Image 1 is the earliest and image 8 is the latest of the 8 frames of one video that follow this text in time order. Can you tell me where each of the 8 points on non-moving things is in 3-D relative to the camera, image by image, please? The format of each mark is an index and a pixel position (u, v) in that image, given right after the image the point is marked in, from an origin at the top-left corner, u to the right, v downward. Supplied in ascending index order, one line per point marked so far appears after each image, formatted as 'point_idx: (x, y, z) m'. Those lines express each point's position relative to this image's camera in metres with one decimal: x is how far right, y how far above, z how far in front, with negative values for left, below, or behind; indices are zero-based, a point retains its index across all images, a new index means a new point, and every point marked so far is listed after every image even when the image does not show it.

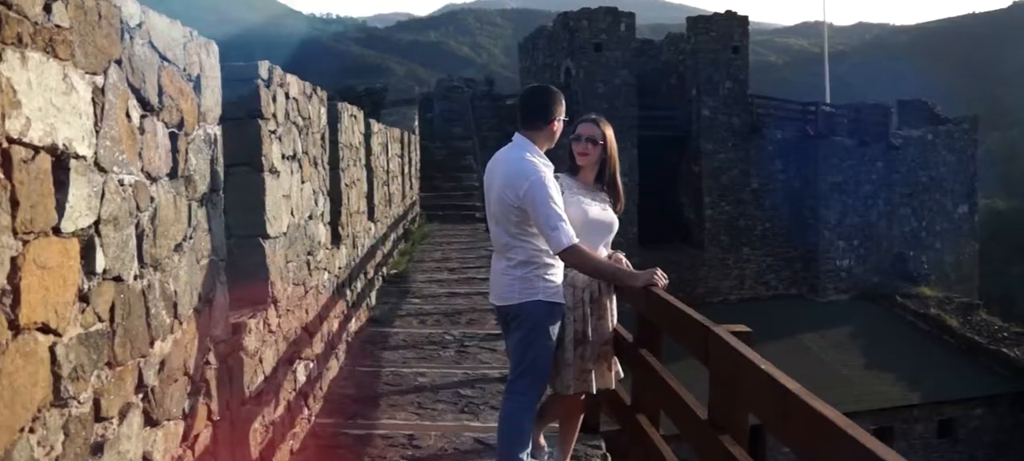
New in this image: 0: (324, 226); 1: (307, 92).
0: (-1.0, 0.0, +5.2) m
1: (-1.0, +0.7, +4.7) m
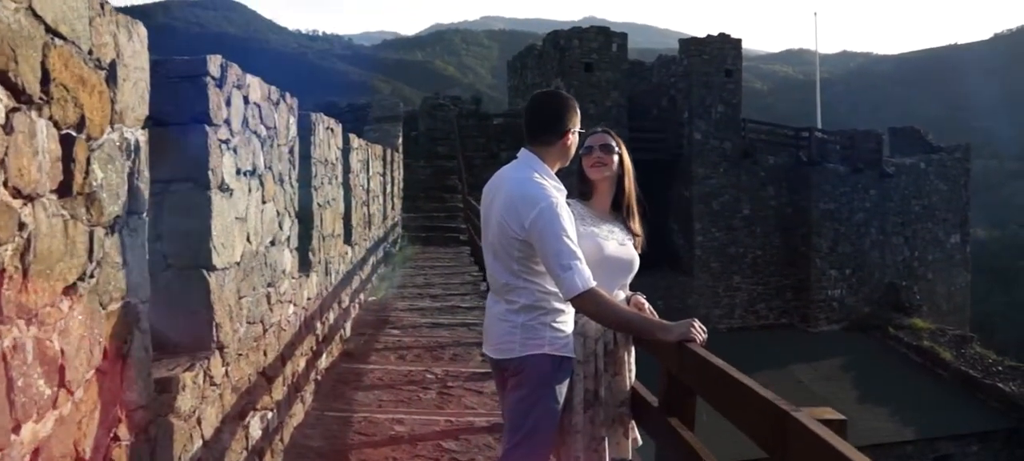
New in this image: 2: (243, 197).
0: (-1.0, -0.1, +4.5) m
1: (-1.0, +0.5, +4.0) m
2: (-1.0, +0.1, +3.5) m
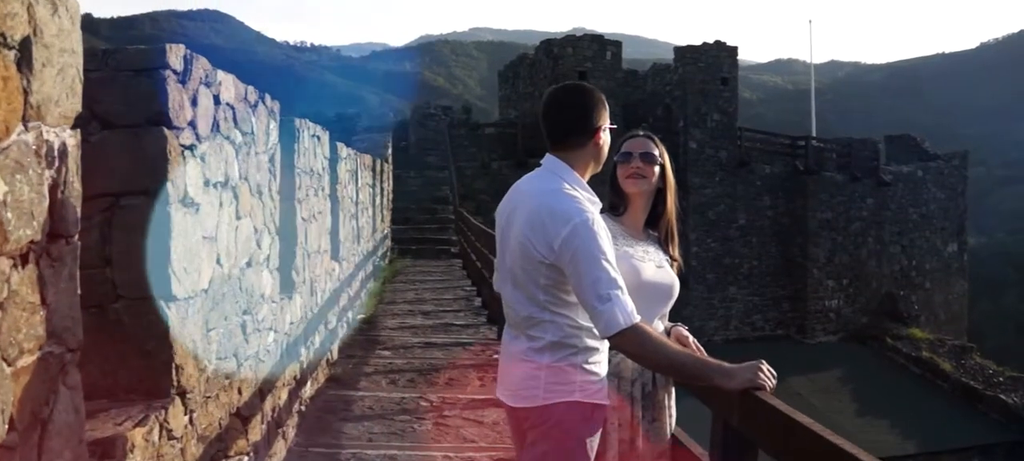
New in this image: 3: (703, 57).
0: (-1.0, -0.2, +4.0) m
1: (-1.0, +0.5, +3.5) m
2: (-0.9, 0.0, +3.0) m
3: (+3.6, +3.3, +18.7) m
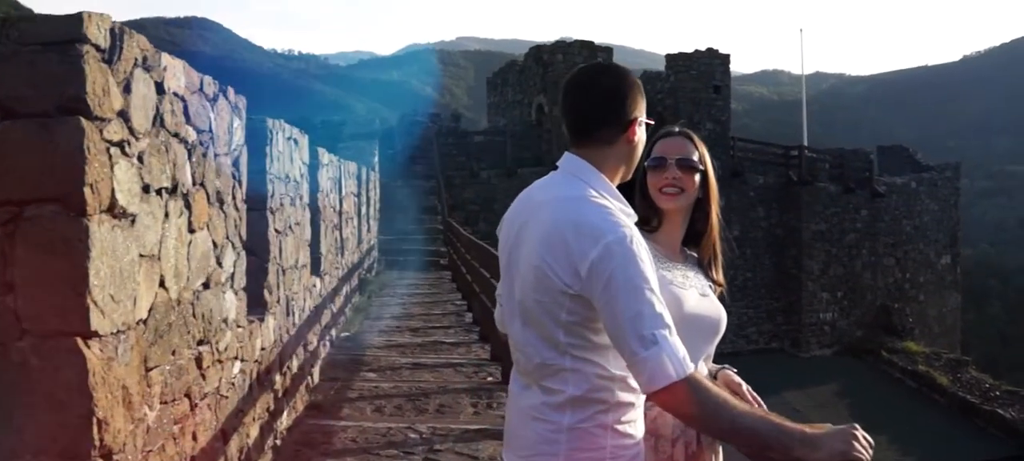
0: (-1.0, -0.2, +3.5) m
1: (-1.0, +0.4, +3.0) m
2: (-0.9, 0.0, +2.5) m
3: (+3.4, +3.1, +18.2) m
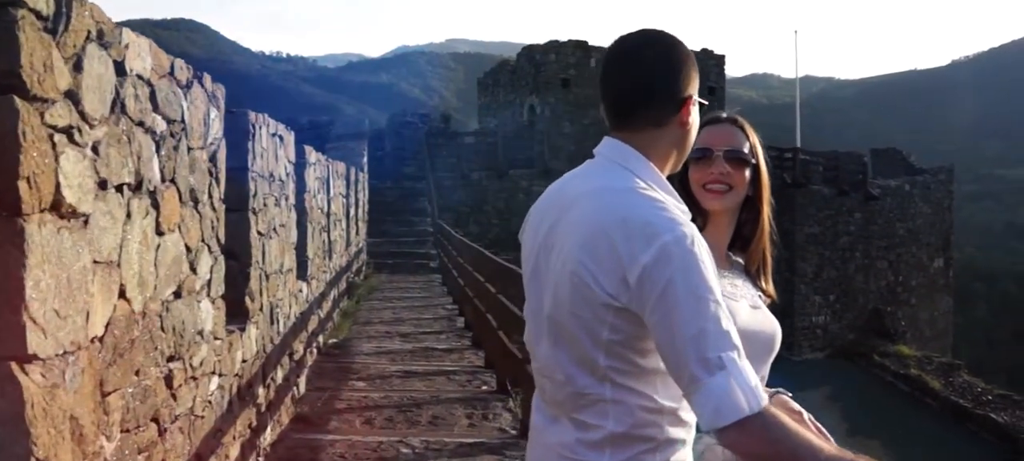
0: (-1.0, -0.2, +3.1) m
1: (-0.9, +0.4, +2.7) m
2: (-0.9, 0.0, +2.1) m
3: (+3.3, +3.1, +18.0) m
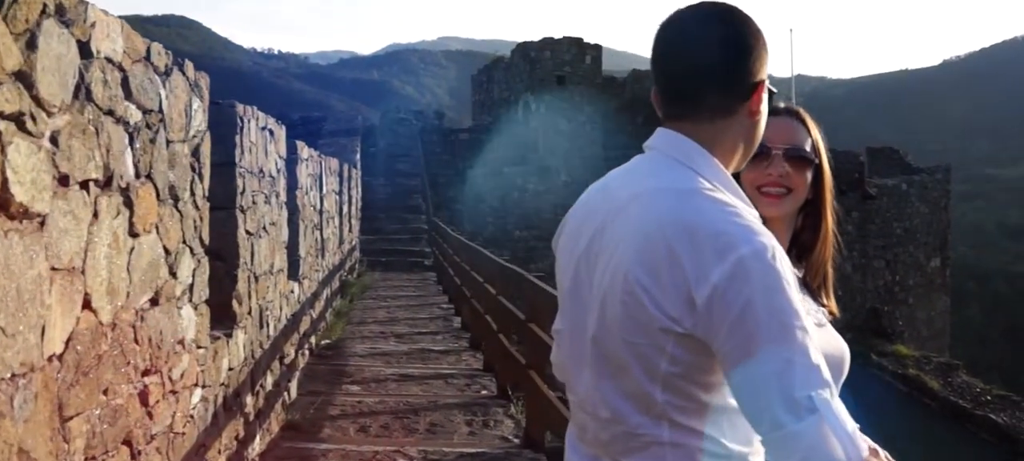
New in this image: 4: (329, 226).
0: (-0.9, -0.2, +2.9) m
1: (-0.9, +0.4, +2.4) m
2: (-0.8, 0.0, +1.9) m
3: (+3.2, +3.1, +17.7) m
4: (-1.6, 0.0, +8.6) m
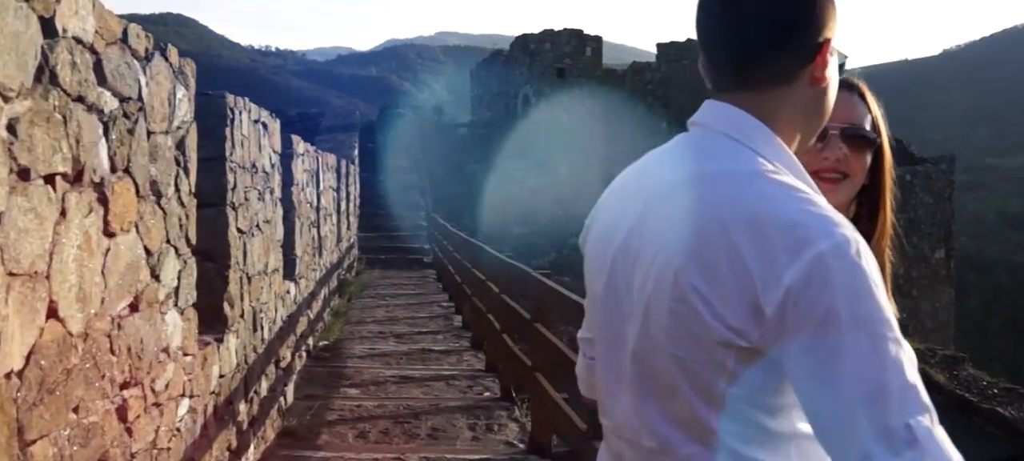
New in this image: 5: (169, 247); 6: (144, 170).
0: (-0.9, -0.2, +2.7) m
1: (-0.9, +0.4, +2.2) m
2: (-0.8, 0.0, +1.7) m
3: (+3.2, +3.2, +17.5) m
4: (-1.6, +0.1, +8.4) m
5: (-0.9, -0.1, +2.6) m
6: (-0.9, +0.1, +2.4) m
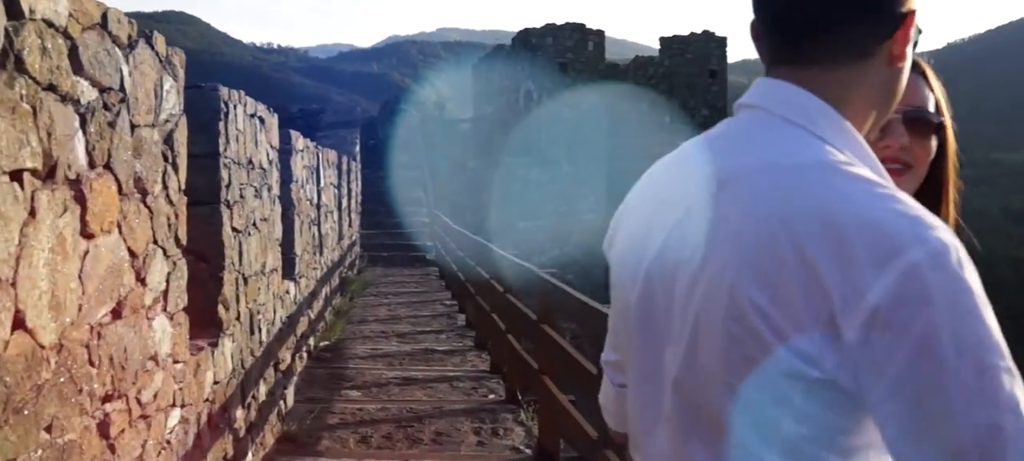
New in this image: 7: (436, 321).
0: (-0.9, -0.2, +2.5) m
1: (-0.9, +0.4, +2.1) m
2: (-0.8, 0.0, +1.5) m
3: (+3.2, +3.3, +17.3) m
4: (-1.6, +0.1, +8.3) m
5: (-0.9, -0.1, +2.4) m
6: (-0.9, +0.1, +2.2) m
7: (-0.7, -0.8, +8.5) m
